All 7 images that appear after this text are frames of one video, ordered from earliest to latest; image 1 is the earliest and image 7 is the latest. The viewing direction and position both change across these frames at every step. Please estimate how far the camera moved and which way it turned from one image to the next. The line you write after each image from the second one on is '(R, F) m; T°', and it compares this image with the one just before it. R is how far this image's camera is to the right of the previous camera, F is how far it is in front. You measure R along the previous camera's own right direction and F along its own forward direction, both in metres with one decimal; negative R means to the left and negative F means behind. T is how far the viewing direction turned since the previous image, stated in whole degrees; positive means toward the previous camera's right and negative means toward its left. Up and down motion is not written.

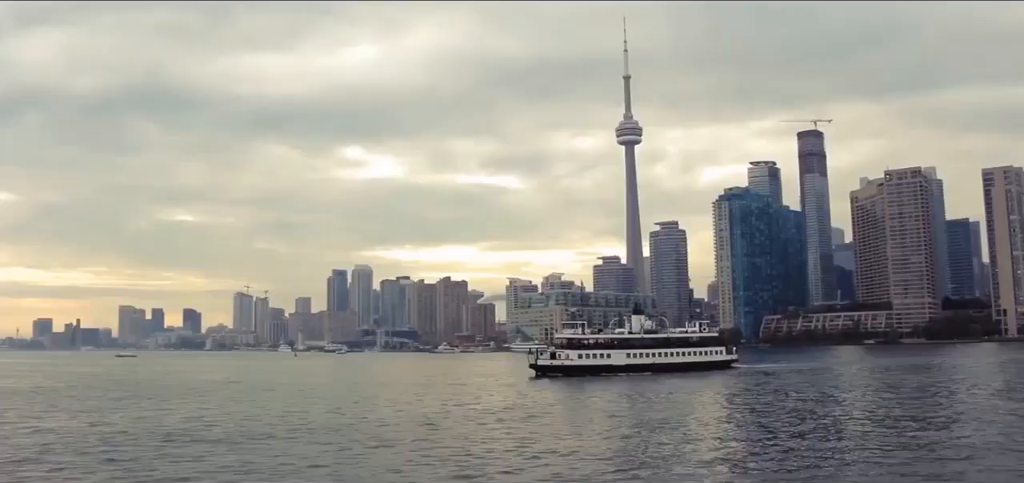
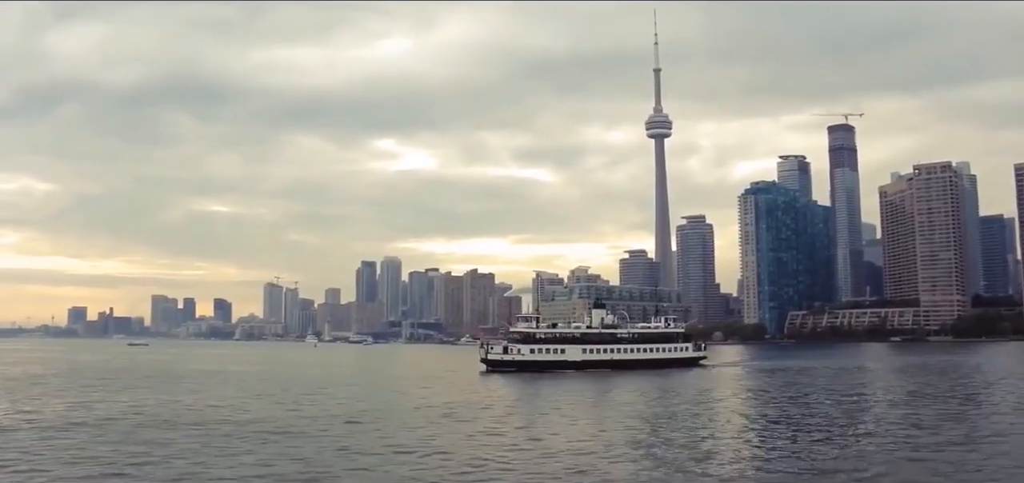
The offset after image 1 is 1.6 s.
(+1.6, +0.7) m; -2°
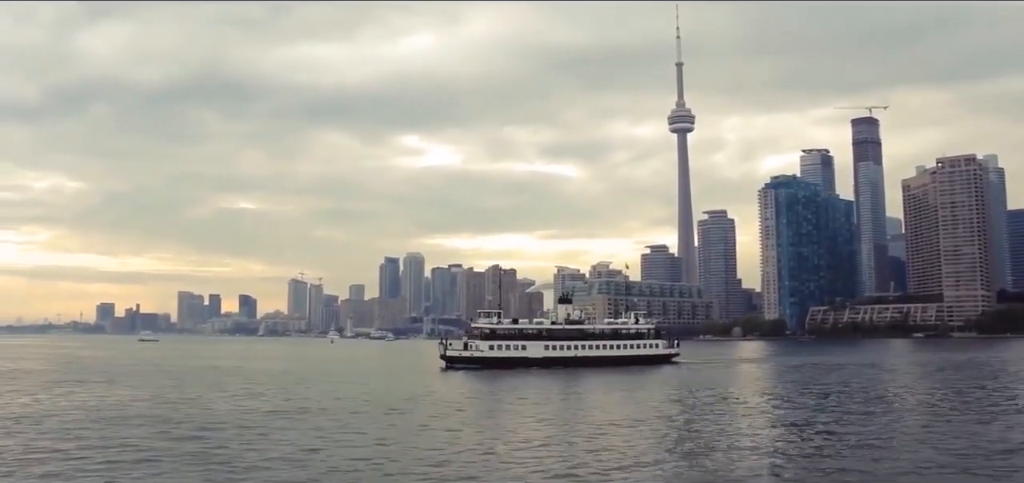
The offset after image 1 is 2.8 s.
(+1.3, +0.5) m; -1°
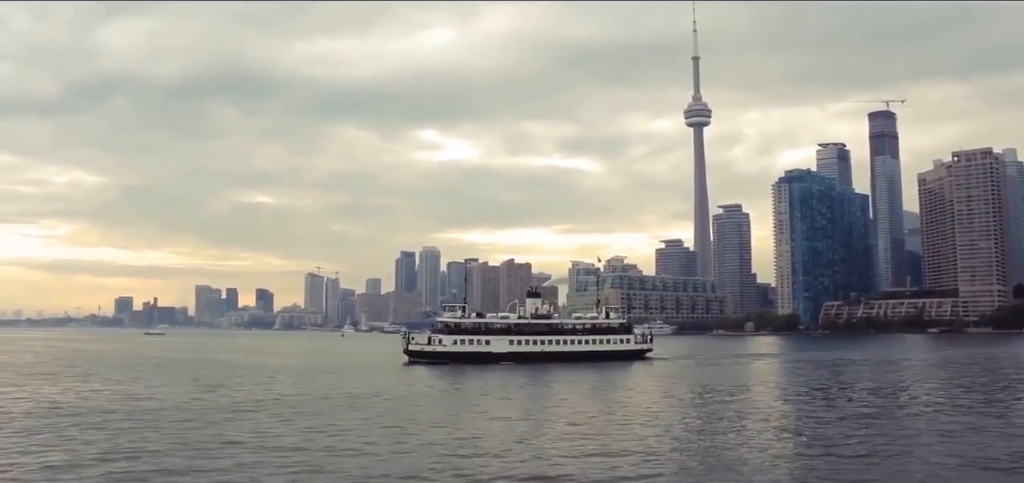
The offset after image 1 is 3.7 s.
(+1.0, +0.4) m; -1°
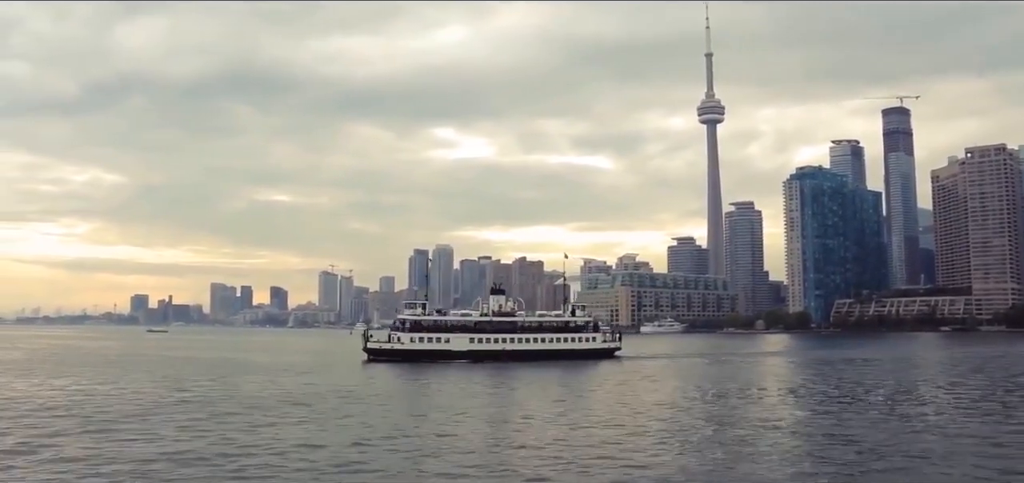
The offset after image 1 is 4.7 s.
(+1.0, +0.4) m; -1°
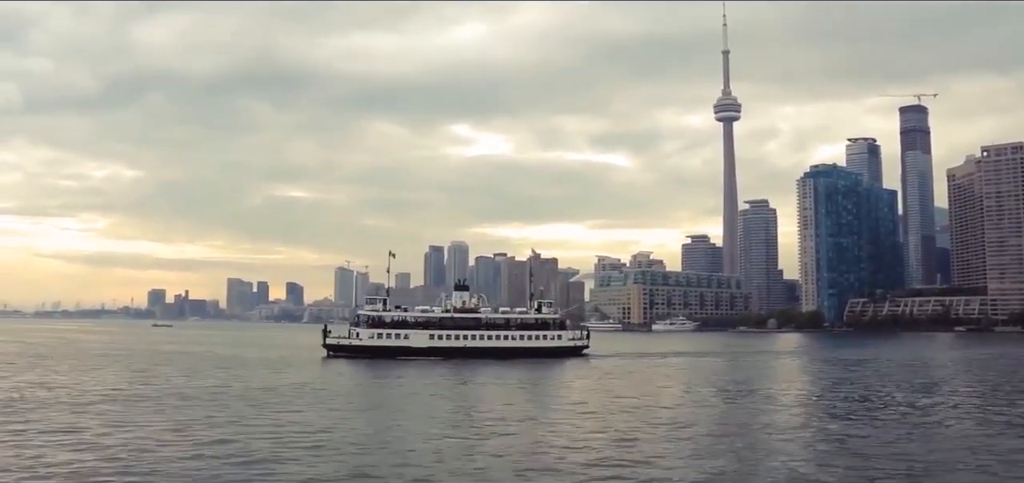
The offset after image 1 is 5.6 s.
(+1.0, +0.4) m; -1°
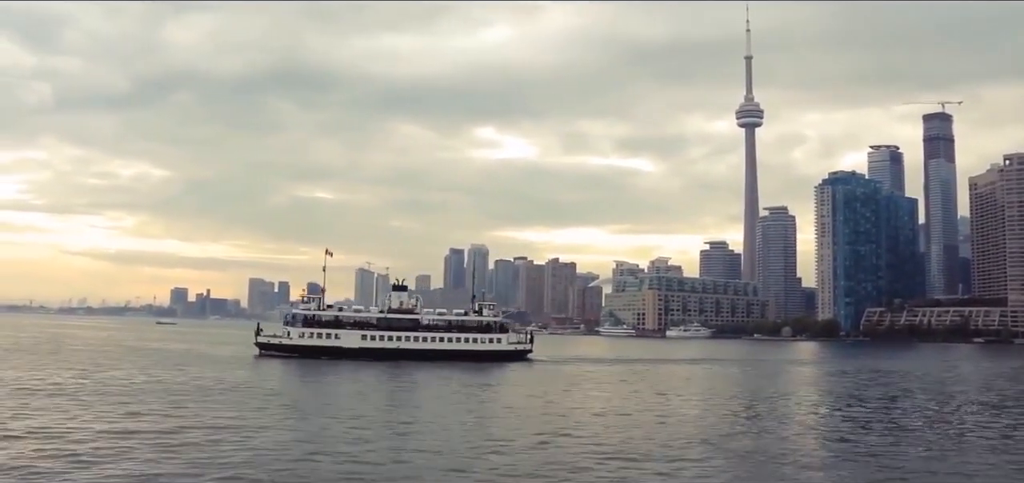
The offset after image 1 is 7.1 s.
(+1.6, +0.5) m; -1°
